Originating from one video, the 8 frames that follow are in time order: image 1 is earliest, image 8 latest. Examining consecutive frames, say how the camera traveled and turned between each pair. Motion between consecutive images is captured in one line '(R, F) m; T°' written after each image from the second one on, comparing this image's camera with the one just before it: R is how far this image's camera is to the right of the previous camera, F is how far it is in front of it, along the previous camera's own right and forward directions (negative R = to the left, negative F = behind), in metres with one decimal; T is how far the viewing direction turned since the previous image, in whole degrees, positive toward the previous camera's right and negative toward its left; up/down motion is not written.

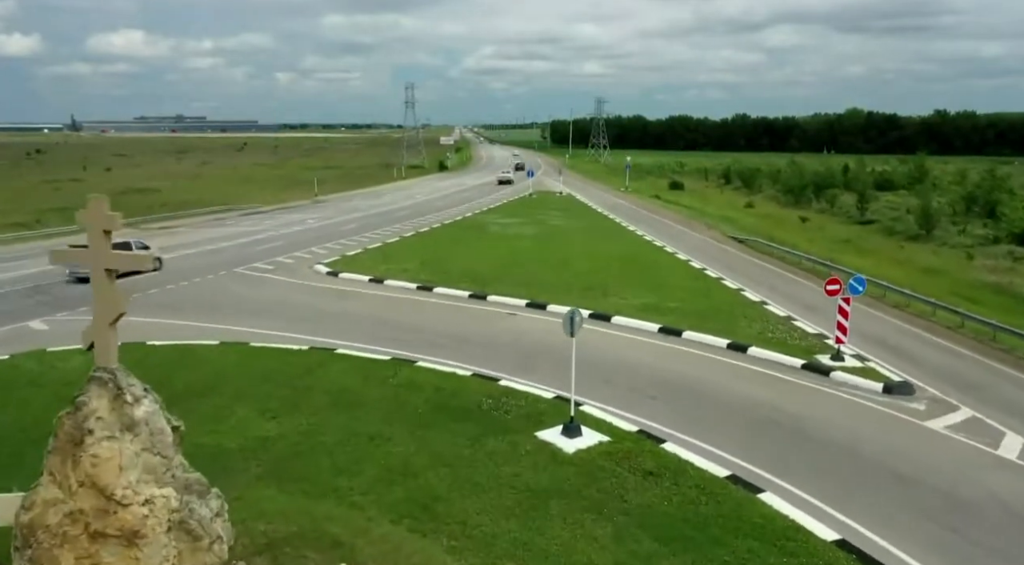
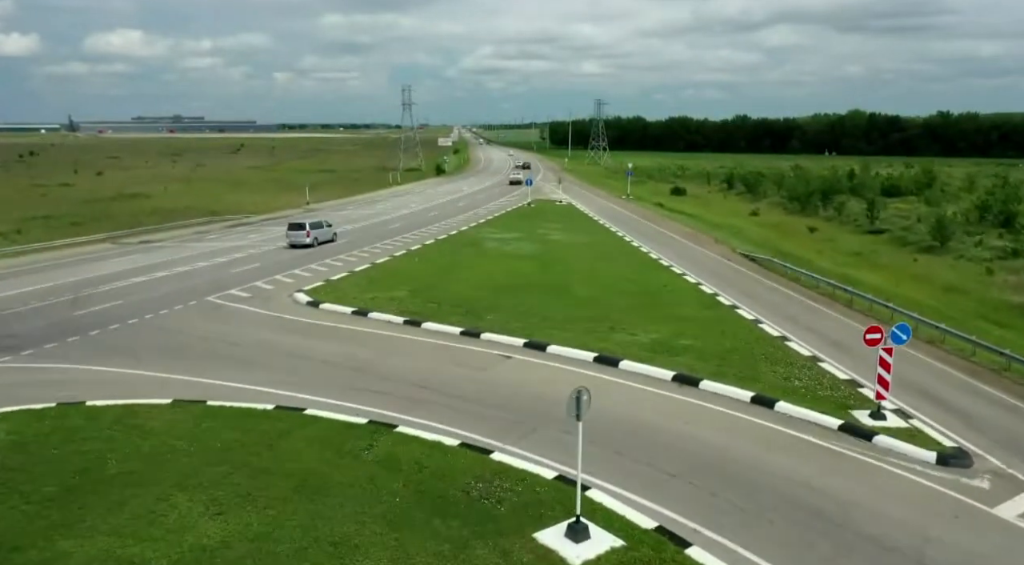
(+0.1, +1.9) m; 0°
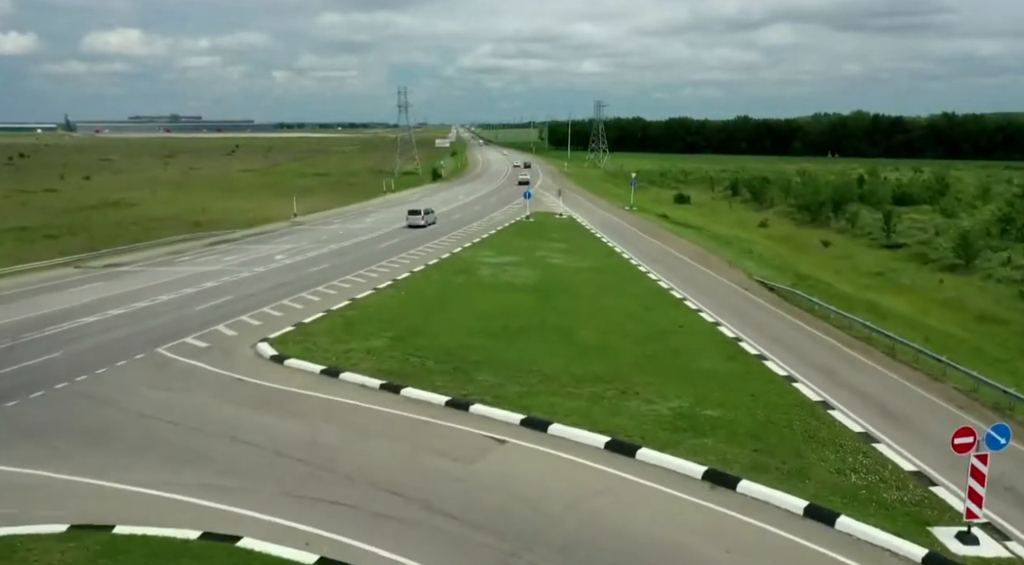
(+0.1, +2.9) m; 0°
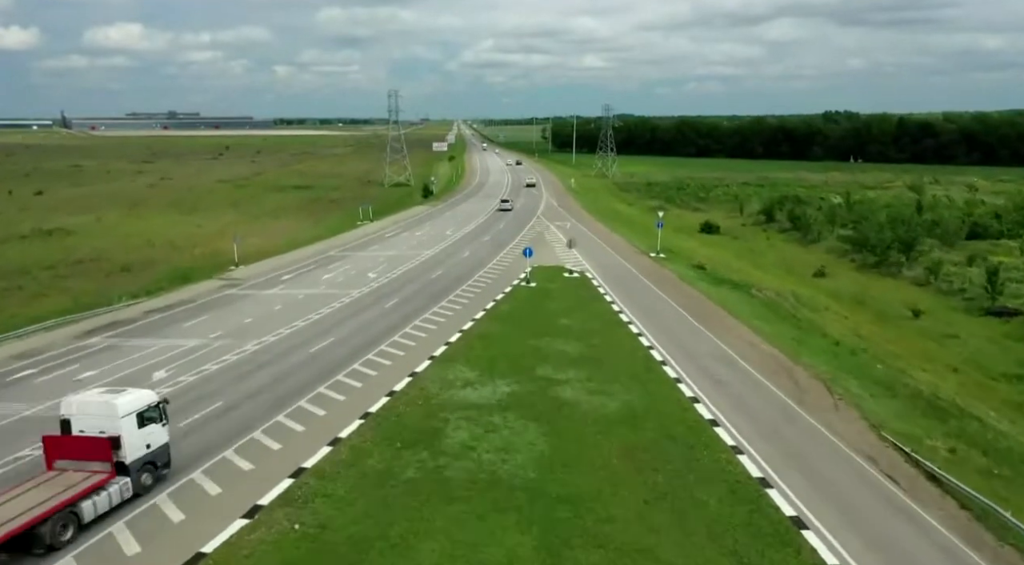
(+0.4, +12.0) m; 0°
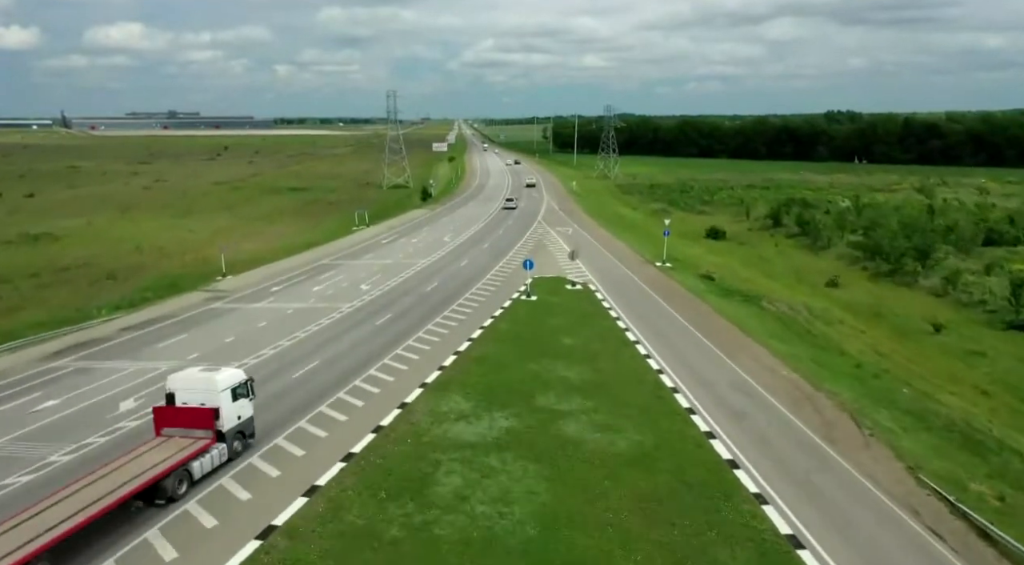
(+0.1, +2.0) m; 0°
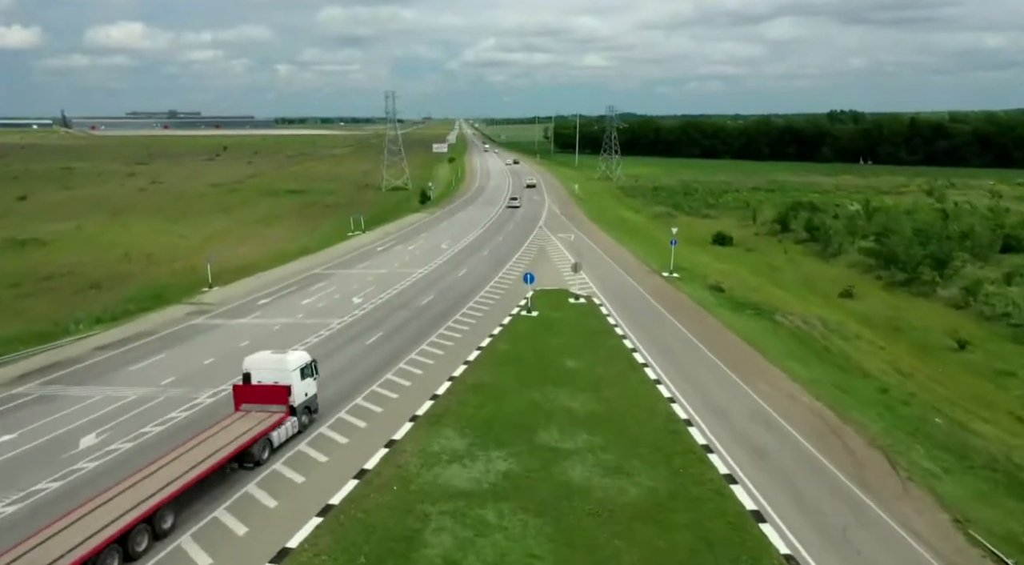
(+0.1, +2.1) m; 0°
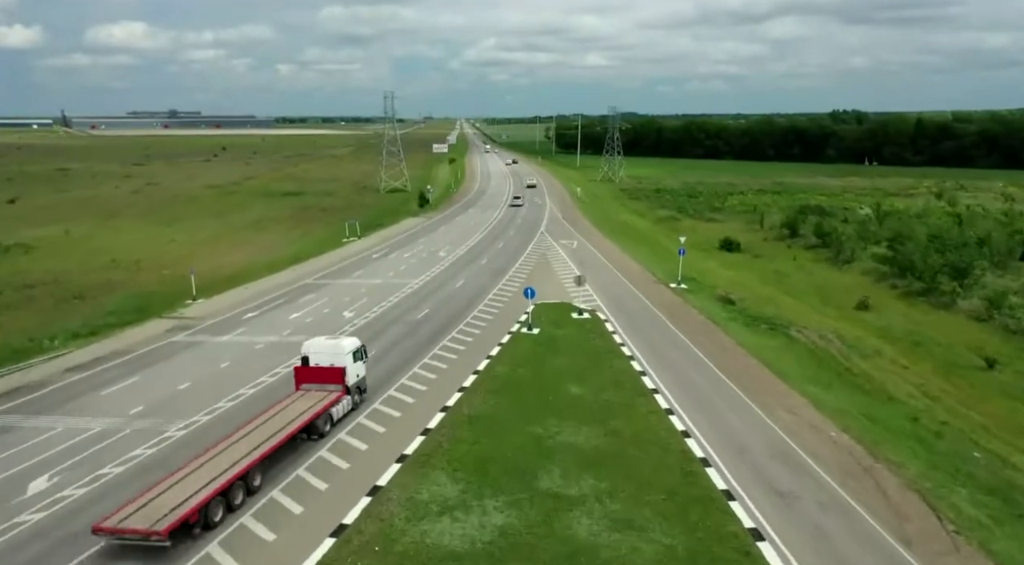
(+0.1, +2.1) m; 0°
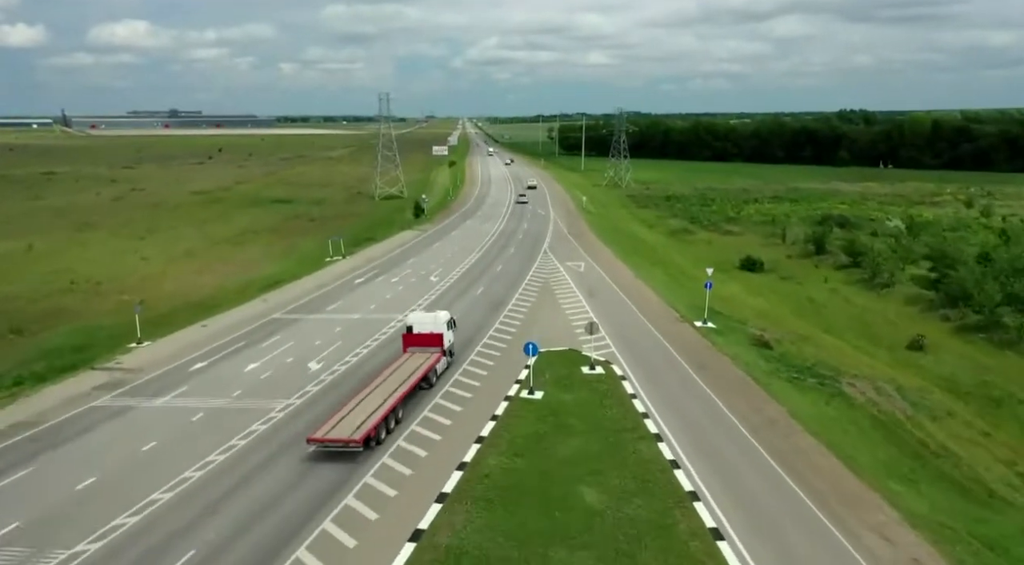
(+0.2, +6.0) m; 0°
